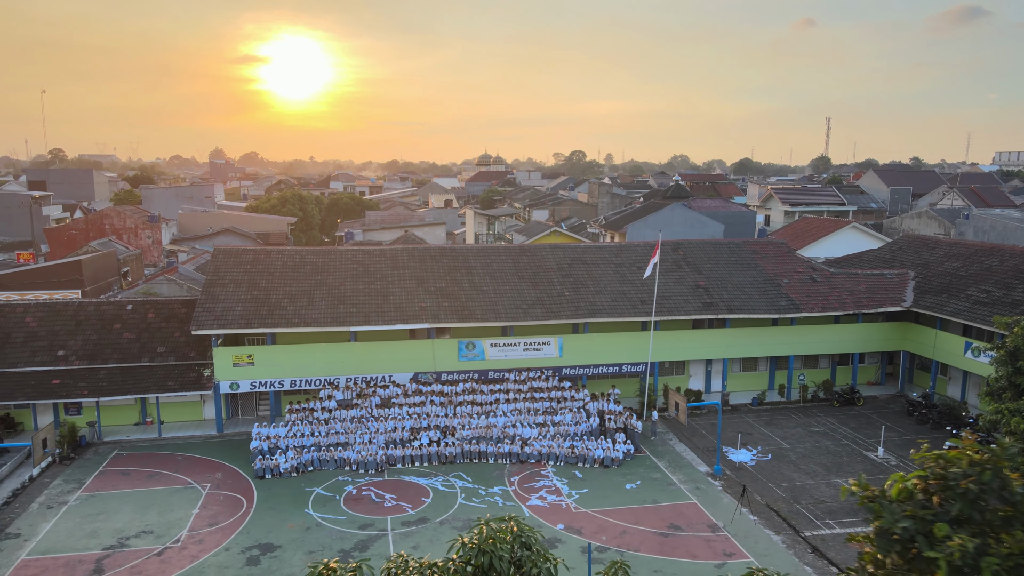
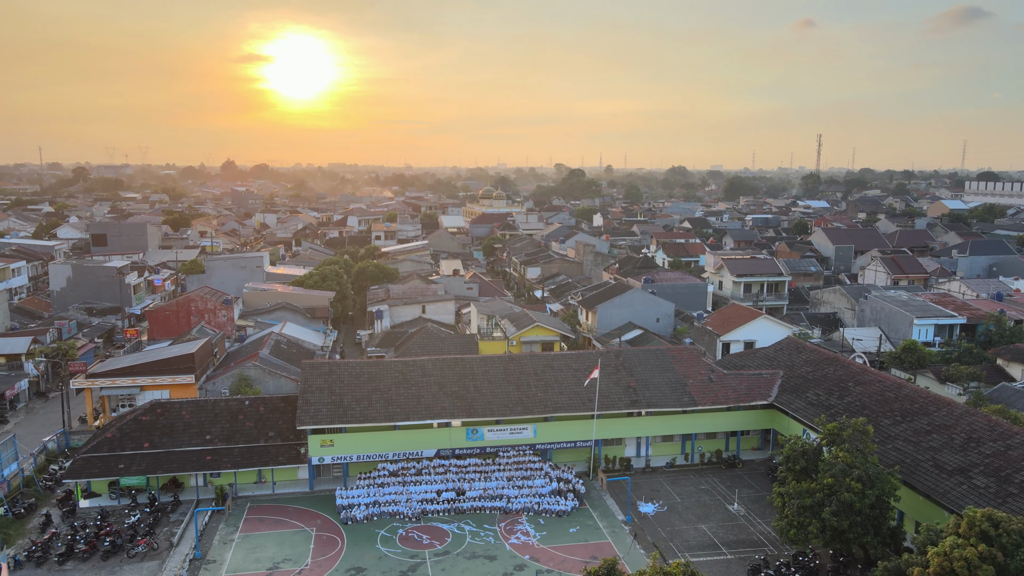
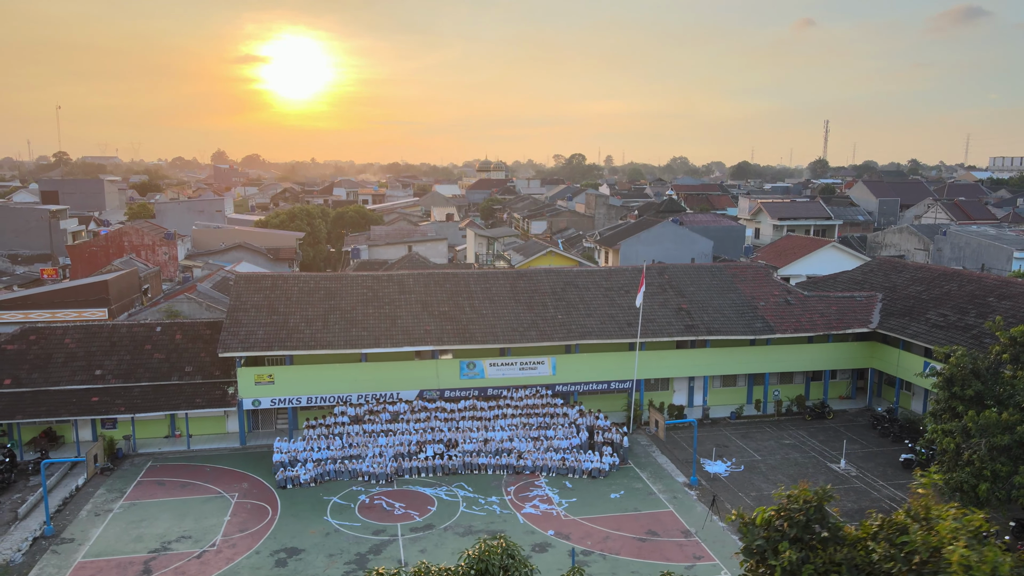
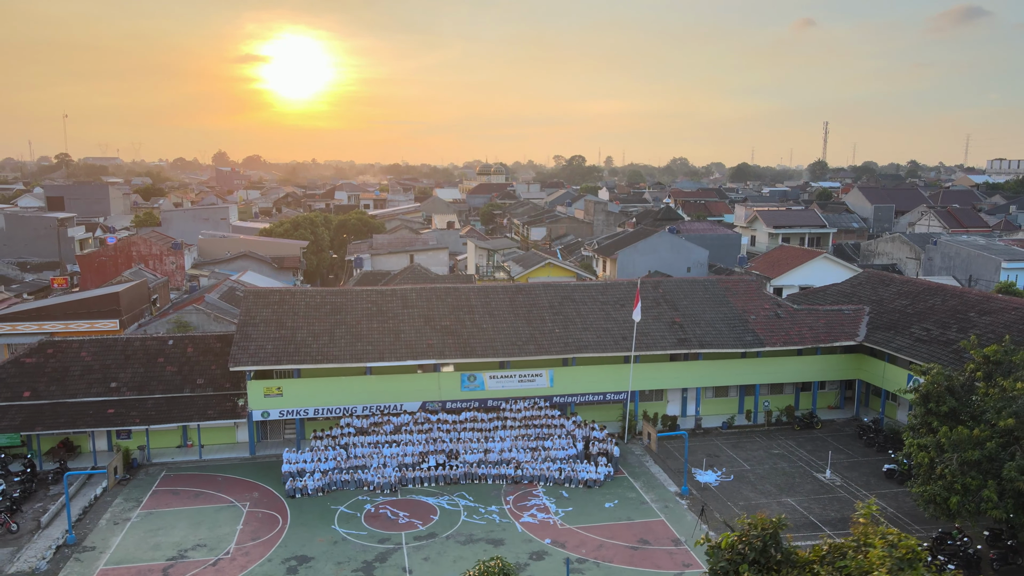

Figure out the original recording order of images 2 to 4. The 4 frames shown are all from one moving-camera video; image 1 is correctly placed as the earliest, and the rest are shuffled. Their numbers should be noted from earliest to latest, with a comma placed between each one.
3, 4, 2
